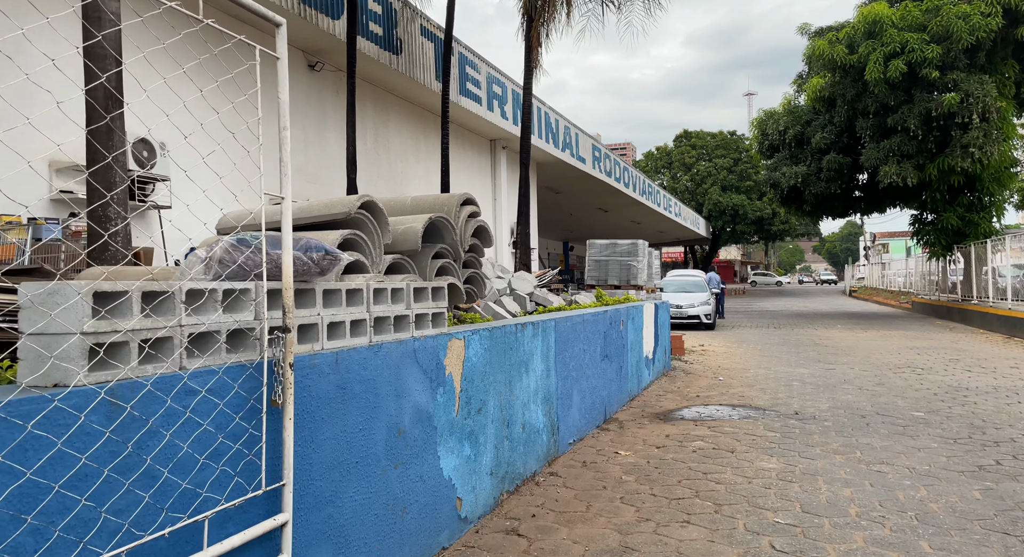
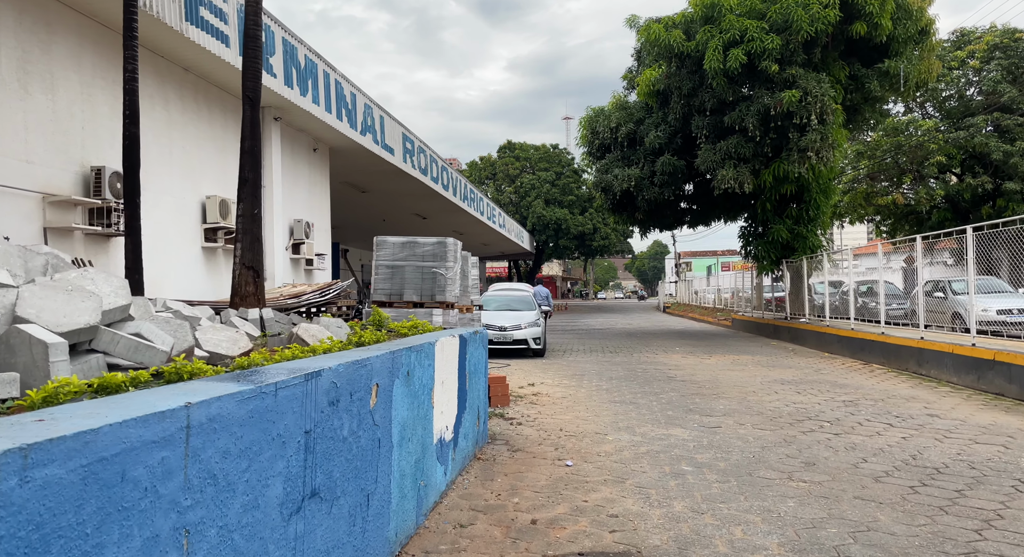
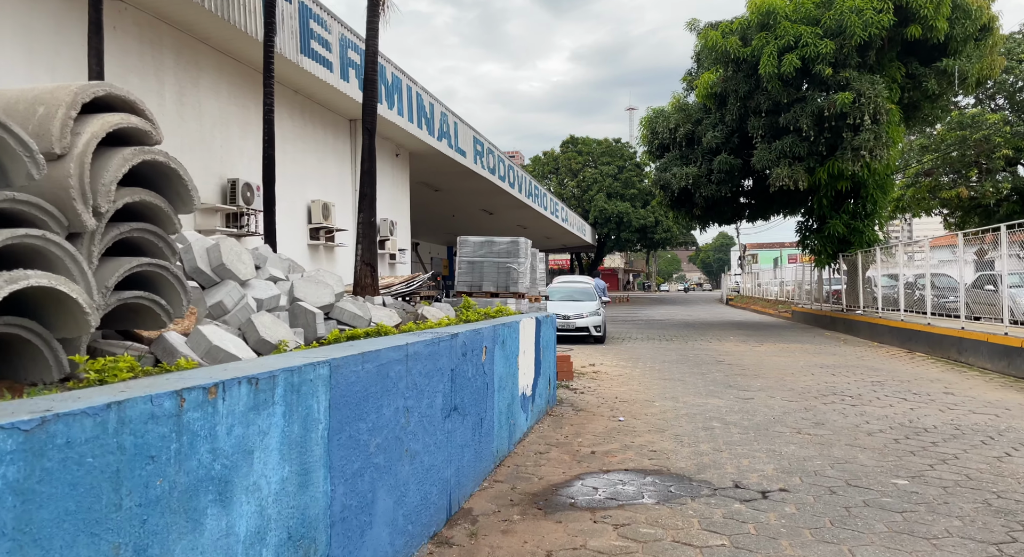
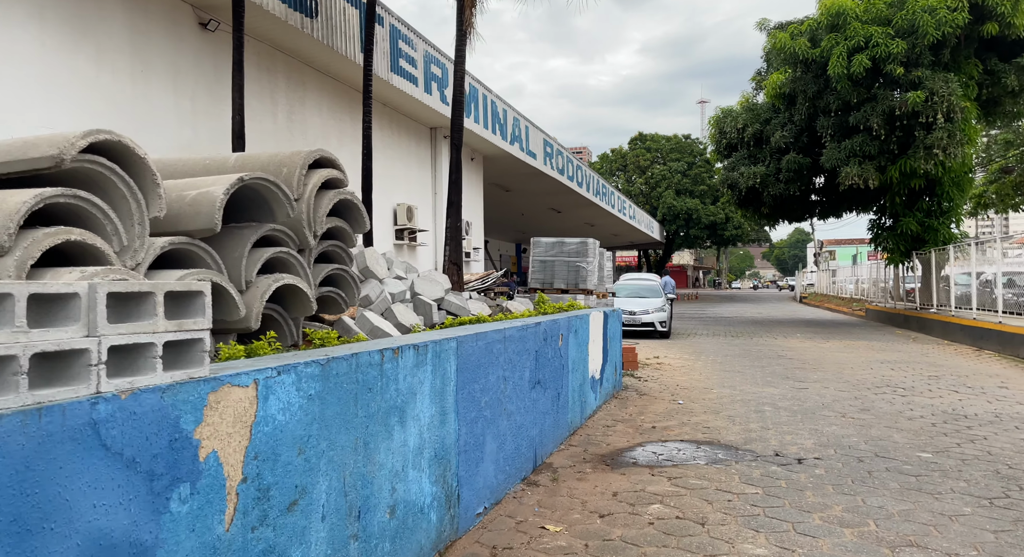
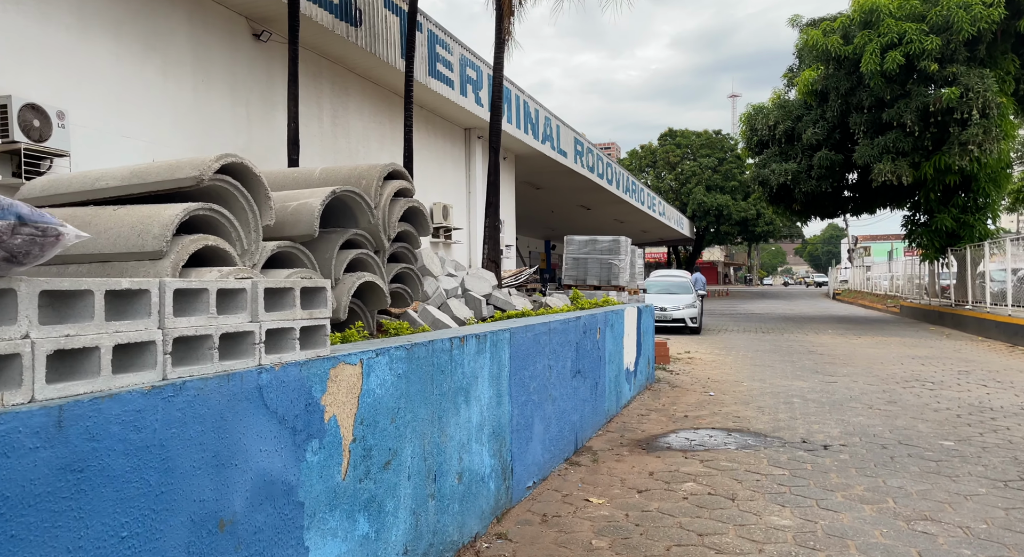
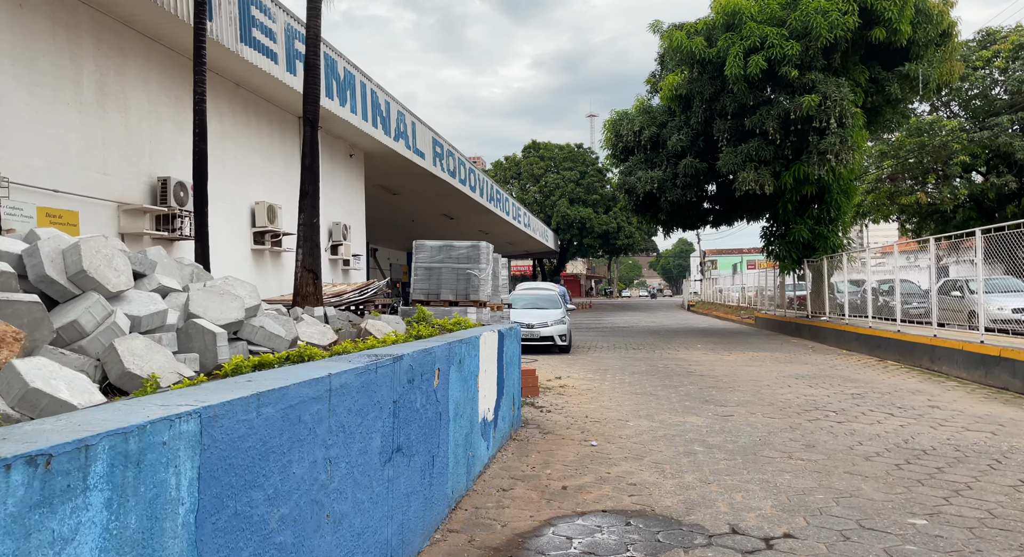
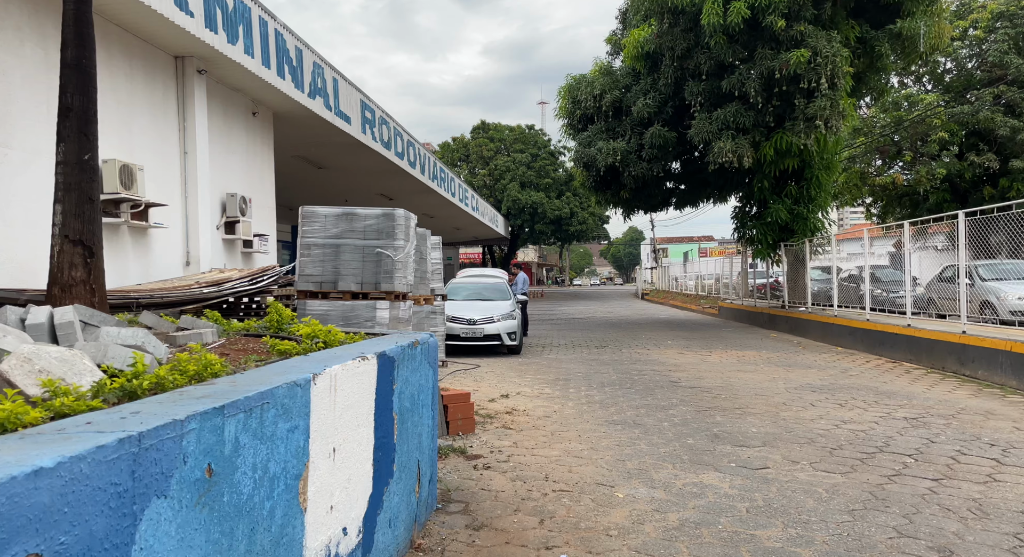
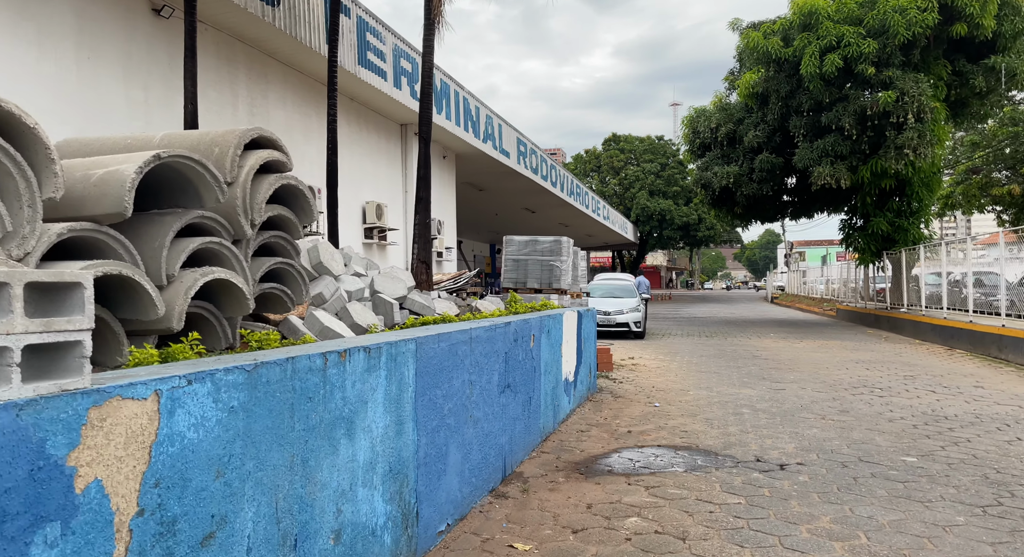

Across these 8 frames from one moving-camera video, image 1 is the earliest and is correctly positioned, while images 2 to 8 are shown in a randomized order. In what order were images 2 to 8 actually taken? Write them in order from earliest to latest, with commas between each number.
5, 4, 8, 3, 6, 2, 7
